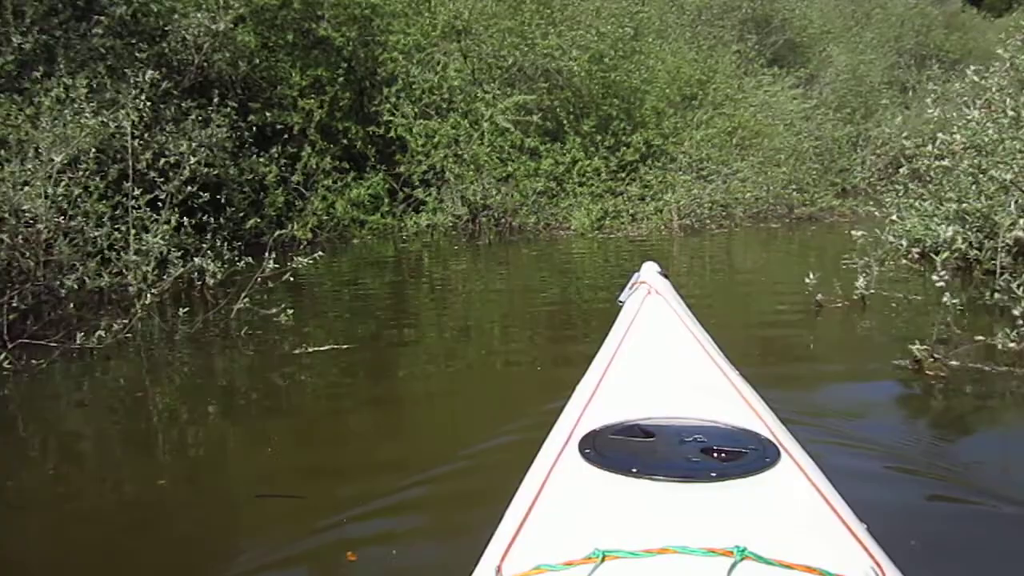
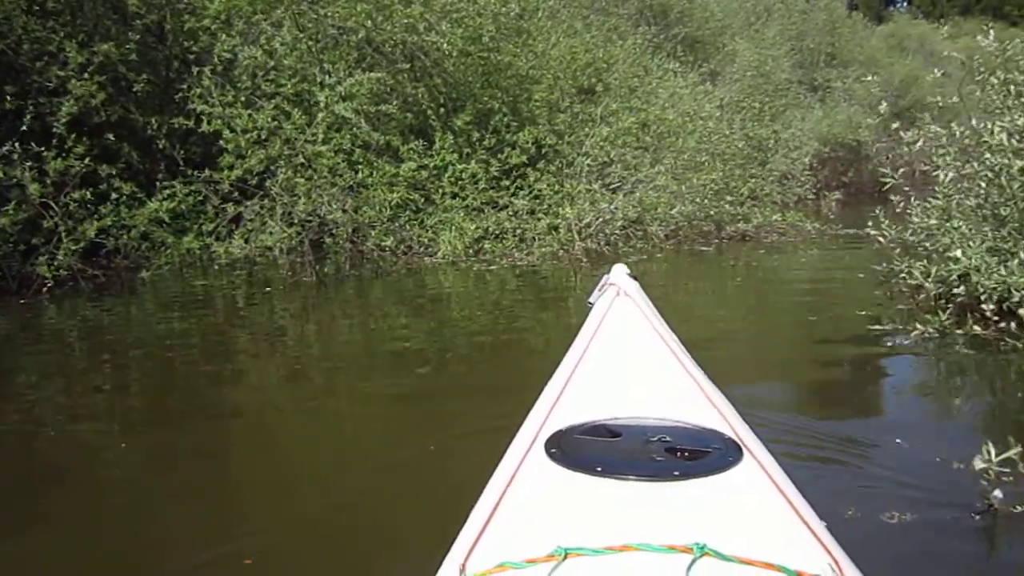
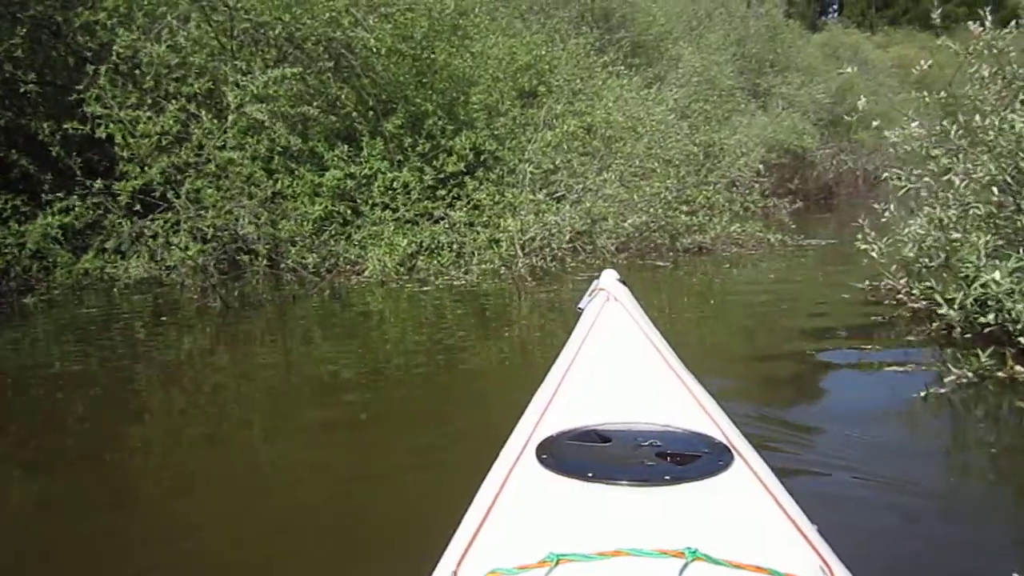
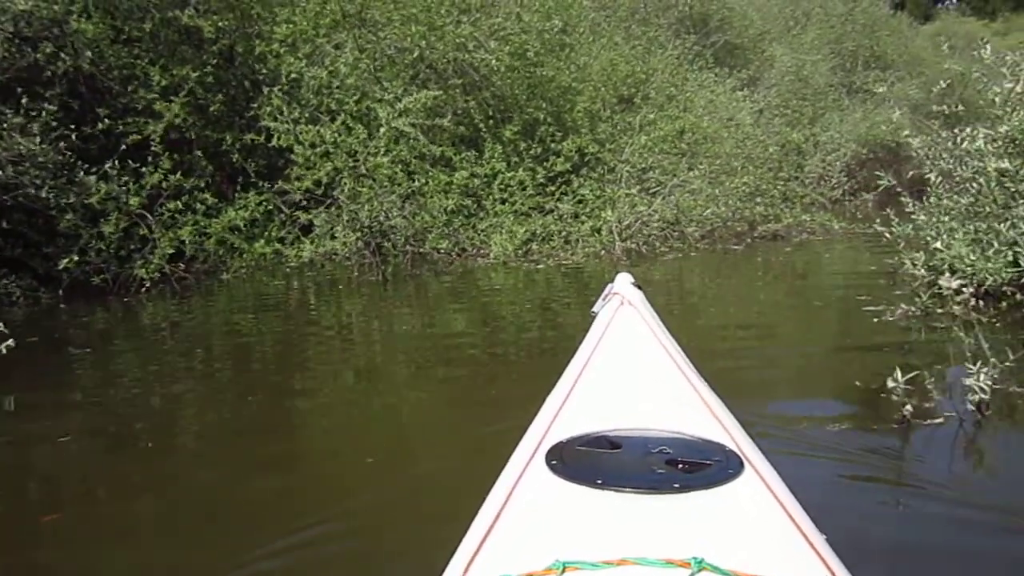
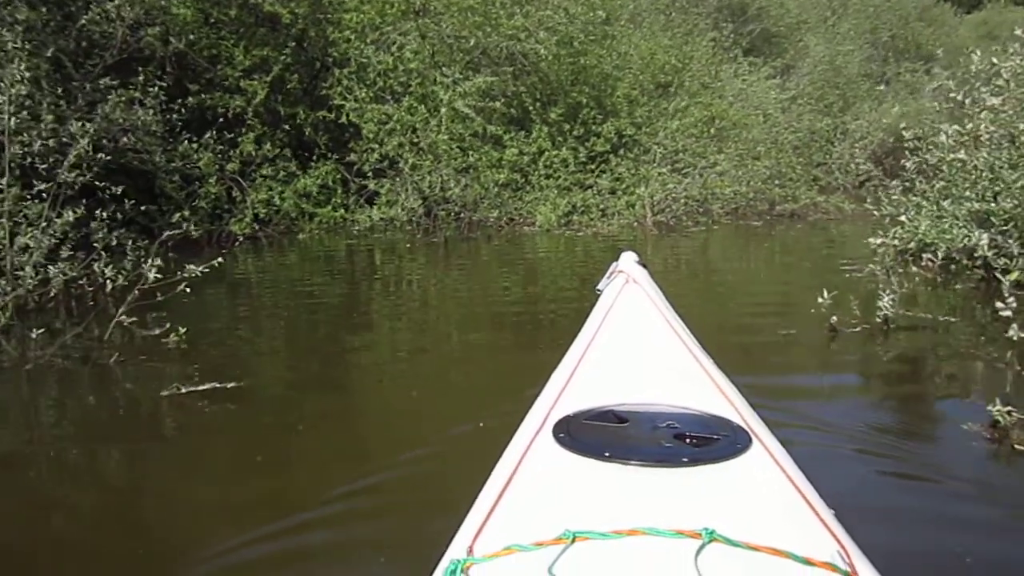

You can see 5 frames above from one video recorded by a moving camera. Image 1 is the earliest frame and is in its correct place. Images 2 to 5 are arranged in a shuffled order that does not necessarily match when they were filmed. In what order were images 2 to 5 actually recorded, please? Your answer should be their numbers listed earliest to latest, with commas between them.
5, 4, 2, 3
